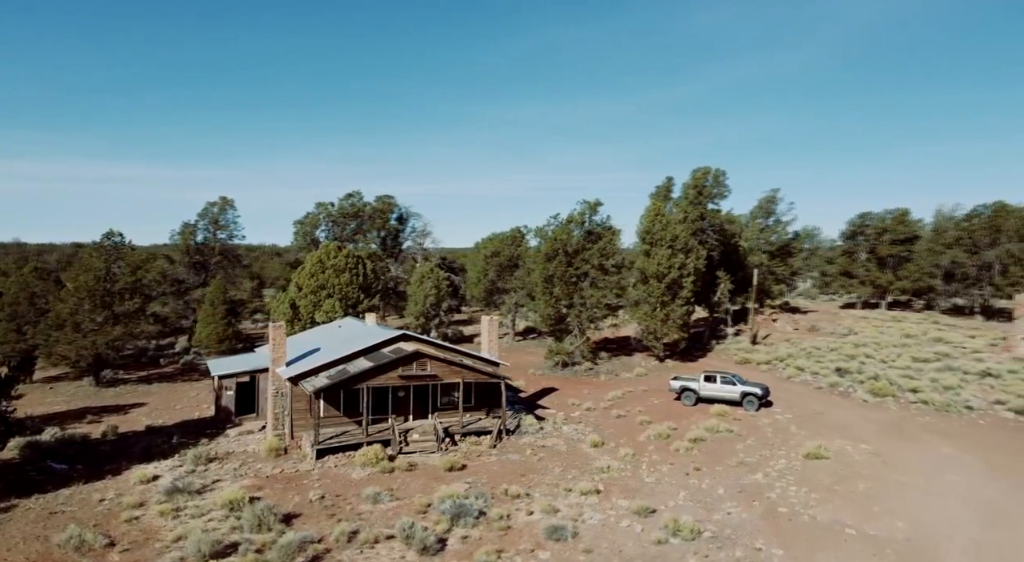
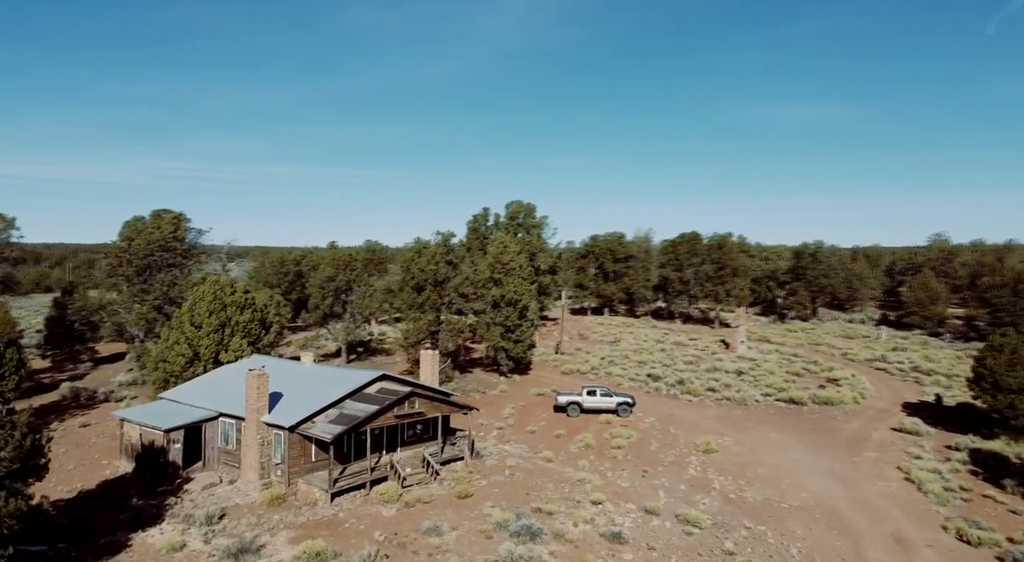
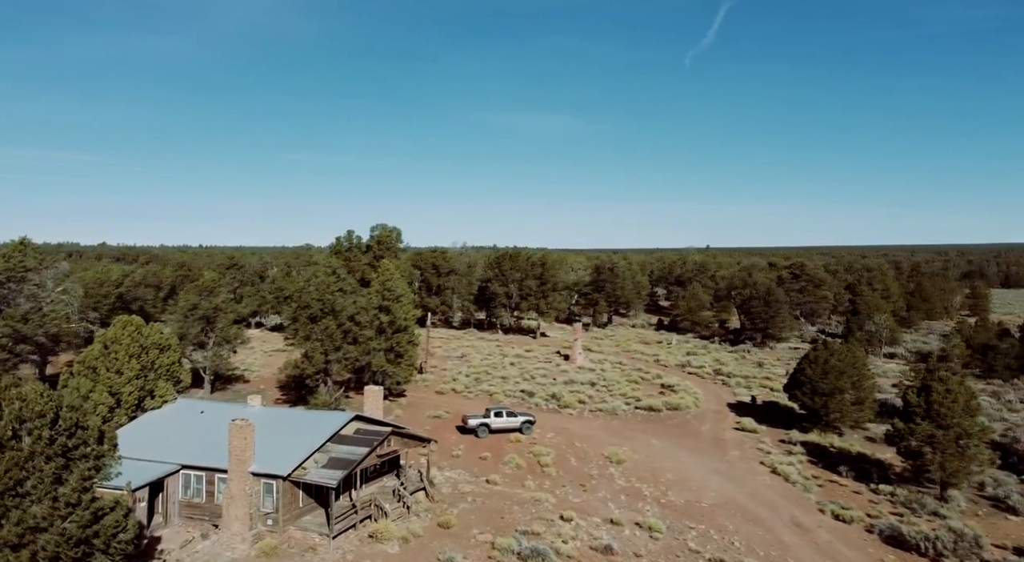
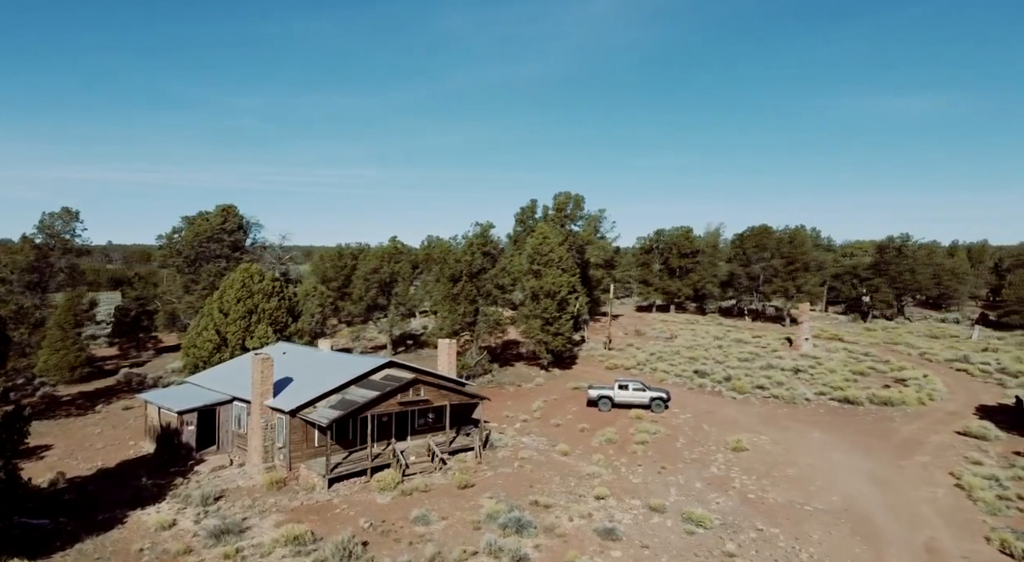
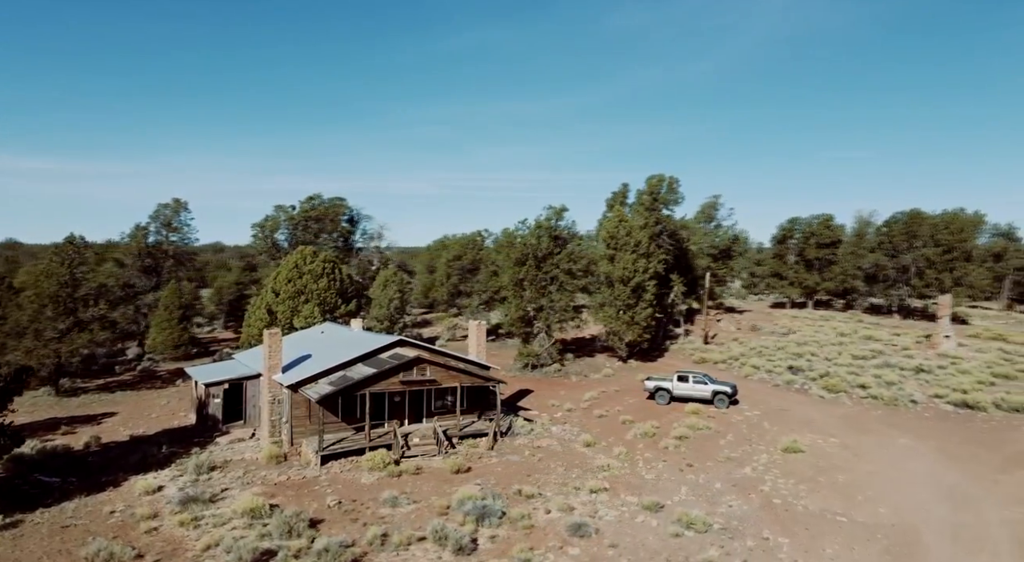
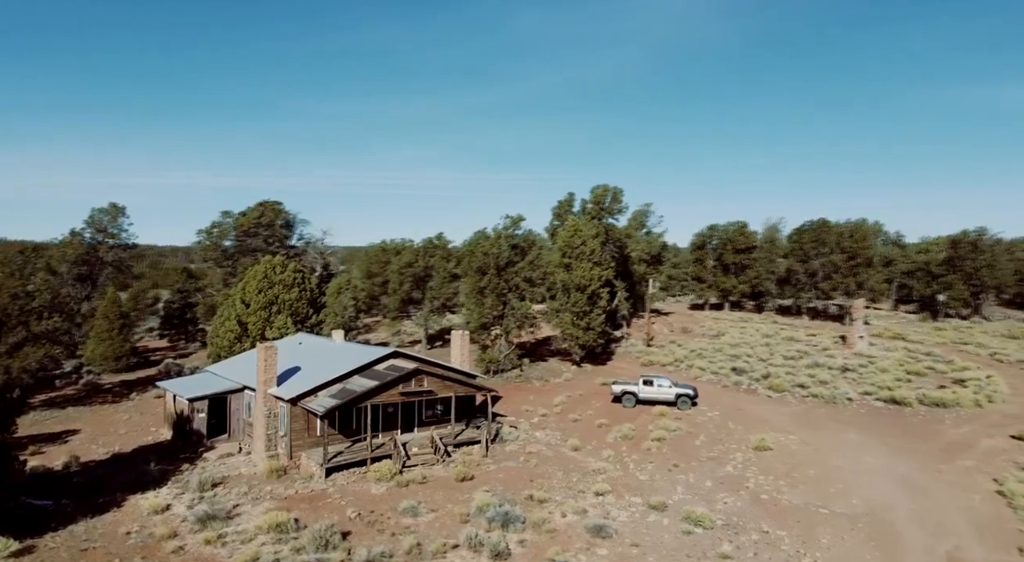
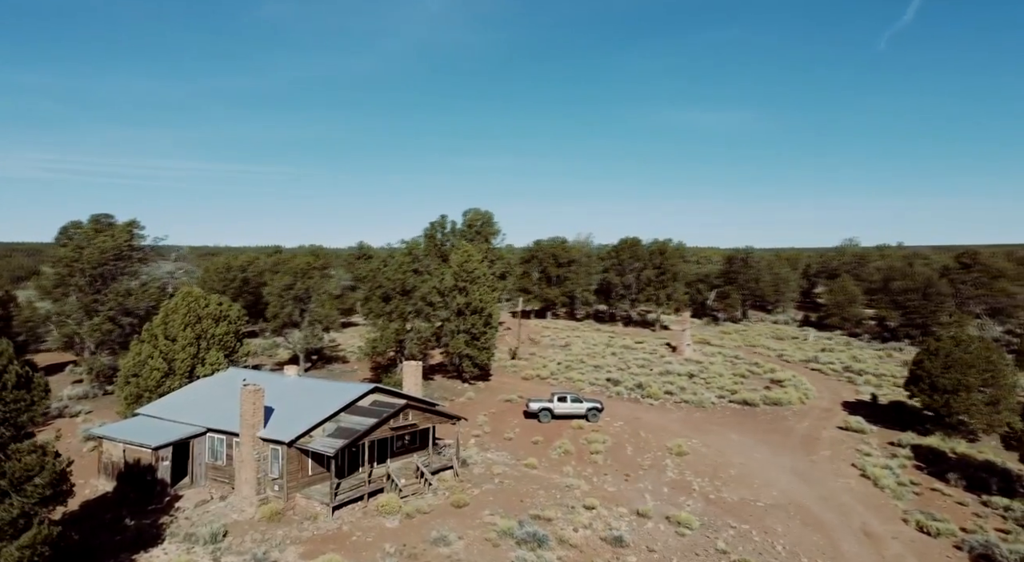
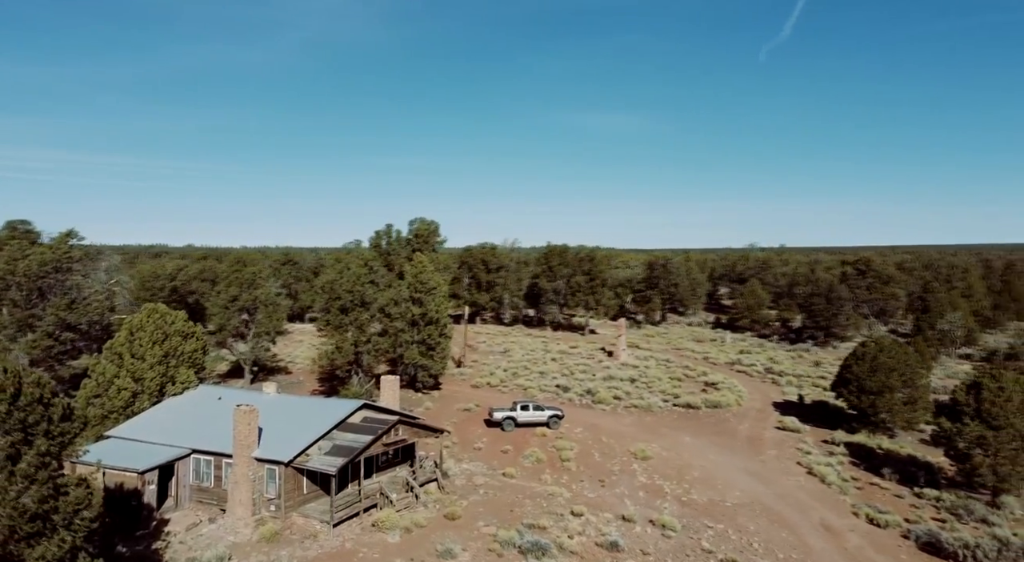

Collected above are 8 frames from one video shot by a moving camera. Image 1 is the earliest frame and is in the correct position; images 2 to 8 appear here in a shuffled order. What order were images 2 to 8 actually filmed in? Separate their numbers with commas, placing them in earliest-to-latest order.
5, 6, 4, 2, 7, 8, 3
